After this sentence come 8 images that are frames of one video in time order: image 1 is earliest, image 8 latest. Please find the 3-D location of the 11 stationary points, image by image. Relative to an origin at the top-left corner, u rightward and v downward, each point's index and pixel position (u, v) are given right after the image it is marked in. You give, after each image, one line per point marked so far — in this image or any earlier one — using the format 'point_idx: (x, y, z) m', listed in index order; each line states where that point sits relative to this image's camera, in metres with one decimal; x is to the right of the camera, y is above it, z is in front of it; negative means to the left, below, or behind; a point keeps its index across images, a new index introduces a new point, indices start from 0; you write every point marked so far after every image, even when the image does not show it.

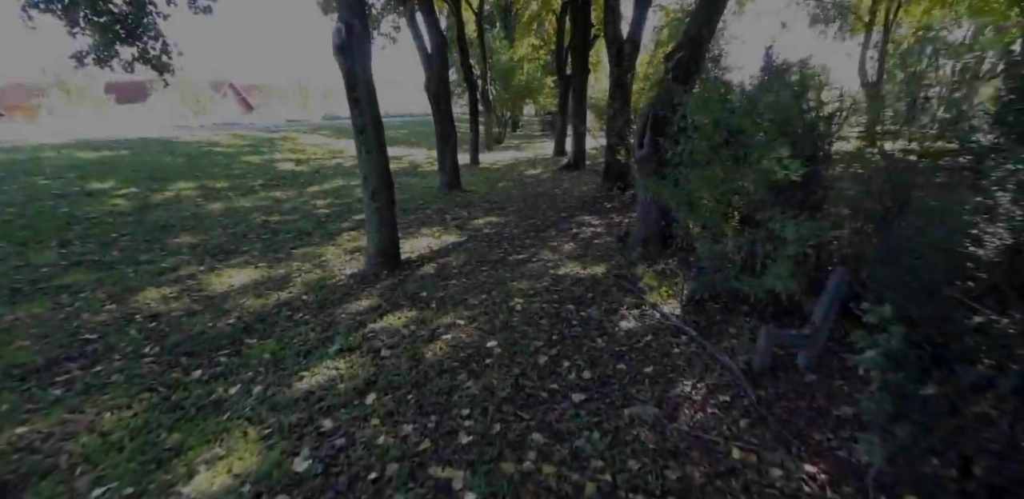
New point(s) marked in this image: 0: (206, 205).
0: (-4.4, +0.6, +7.1) m
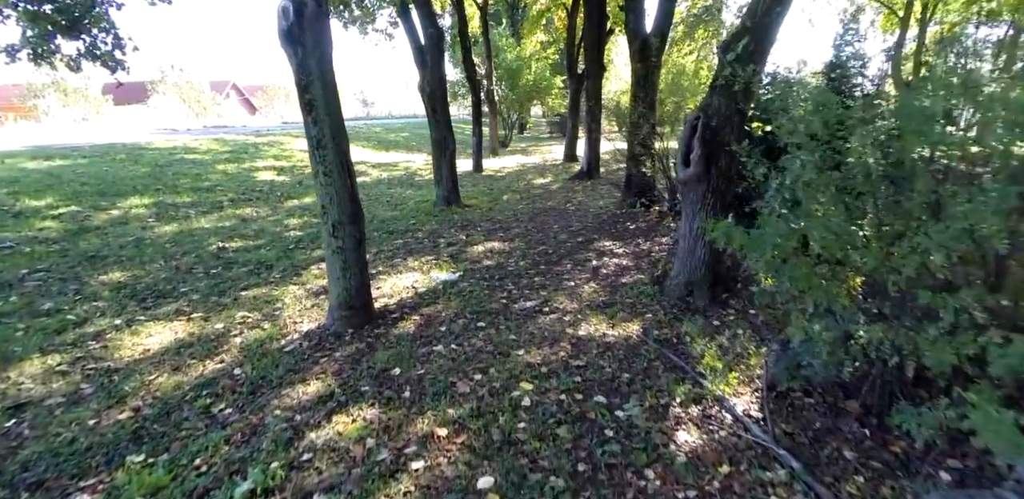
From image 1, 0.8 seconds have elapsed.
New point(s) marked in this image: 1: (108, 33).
0: (-4.4, +0.3, +6.0) m
1: (-5.9, +3.2, +7.2) m
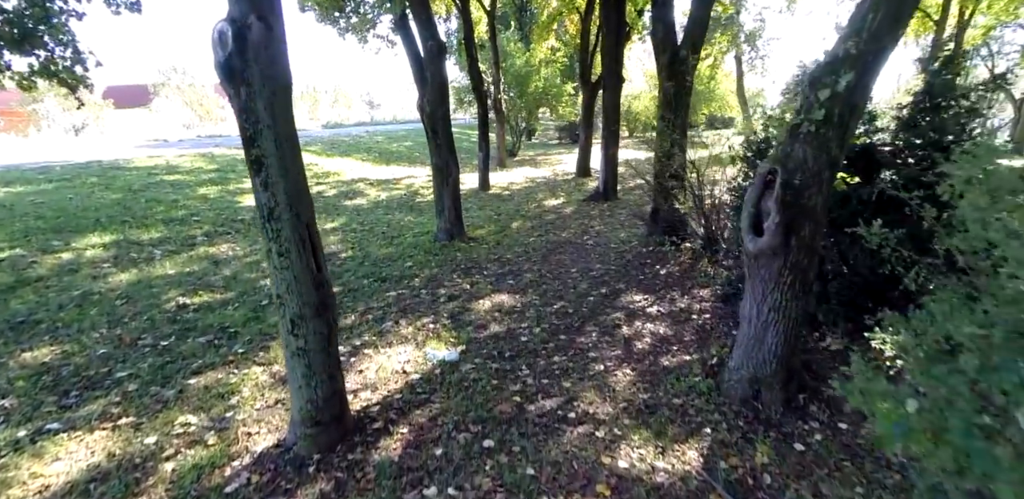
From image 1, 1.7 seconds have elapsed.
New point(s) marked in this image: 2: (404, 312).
0: (-4.2, -0.3, +5.2) m
1: (-5.8, +2.6, +6.4) m
2: (-1.0, -0.6, +4.7) m
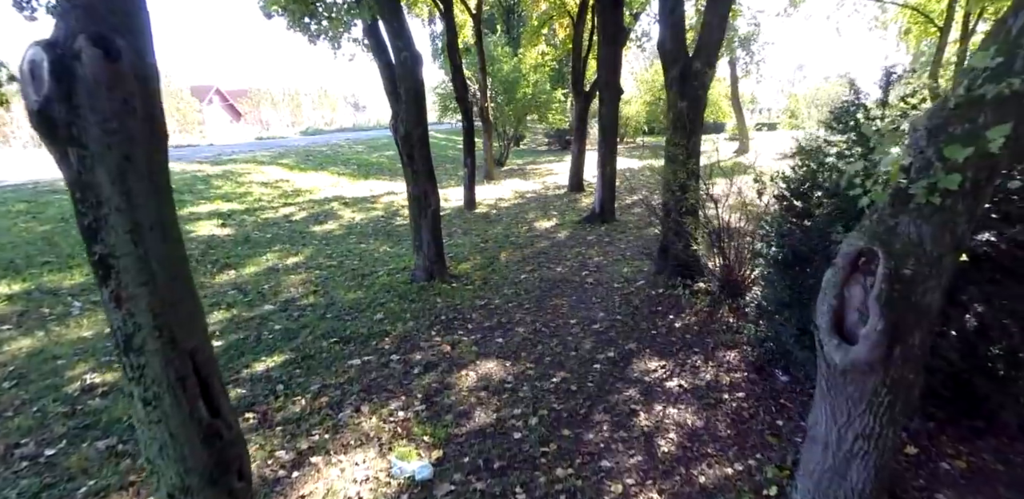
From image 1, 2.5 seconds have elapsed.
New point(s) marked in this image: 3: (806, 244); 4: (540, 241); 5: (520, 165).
0: (-4.3, -0.8, +4.2) m
1: (-5.9, +2.1, +5.4) m
2: (-1.1, -1.1, +3.8) m
3: (+2.2, 0.0, +3.7) m
4: (+0.5, +0.1, +8.0) m
5: (+0.3, +3.2, +18.7) m
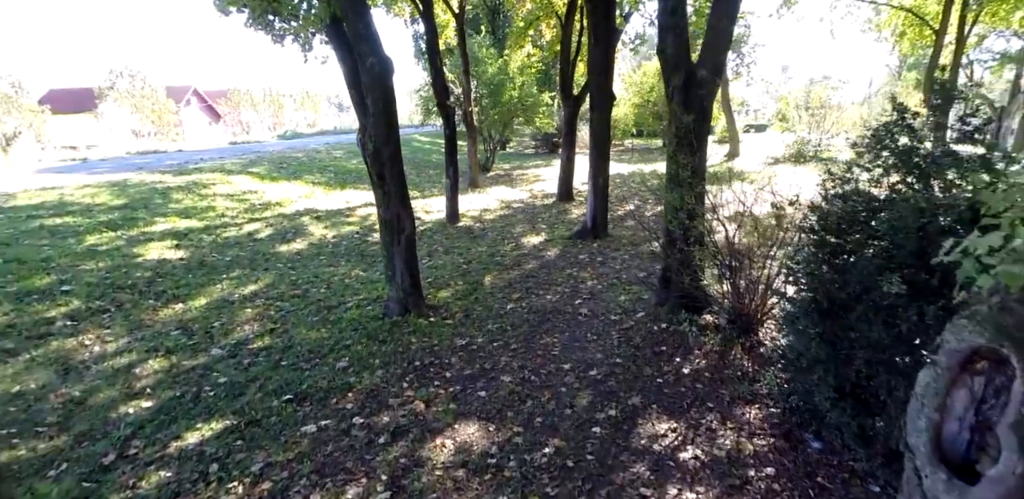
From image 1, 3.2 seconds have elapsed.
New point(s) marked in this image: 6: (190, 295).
0: (-4.4, -1.2, +3.5) m
1: (-6.1, +1.7, +4.6) m
2: (-1.2, -1.4, +3.1) m
3: (+2.1, -0.3, +3.1) m
4: (+0.2, -0.2, +7.4) m
5: (-0.2, +2.9, +18.1) m
6: (-3.7, -0.5, +5.7) m
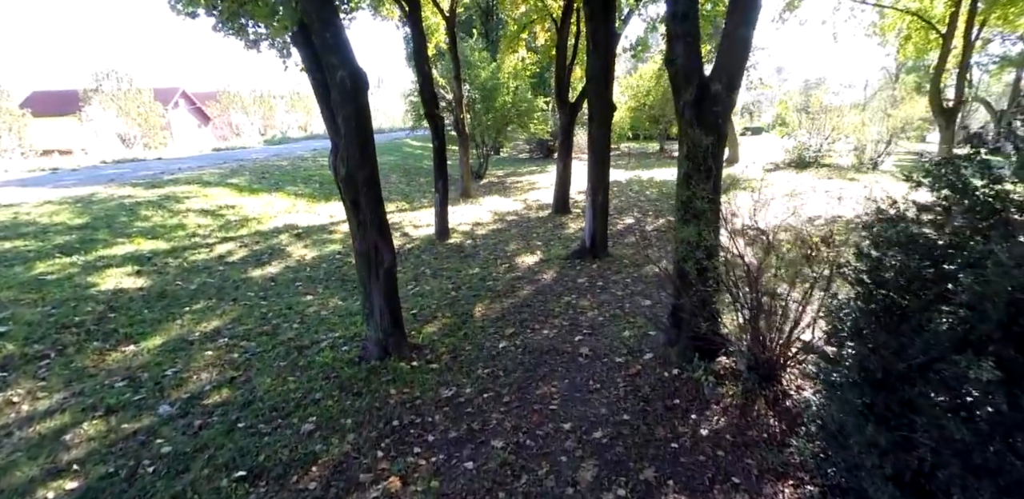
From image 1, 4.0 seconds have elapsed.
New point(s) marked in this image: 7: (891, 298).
0: (-4.5, -1.5, +2.8) m
1: (-6.2, +1.4, +3.9) m
2: (-1.3, -1.8, +2.5) m
3: (+2.0, -0.6, +2.5) m
4: (+0.1, -0.5, +6.8) m
5: (-0.4, +2.6, +17.5) m
6: (-3.8, -0.9, +5.1) m
7: (+2.1, -0.3, +2.7) m
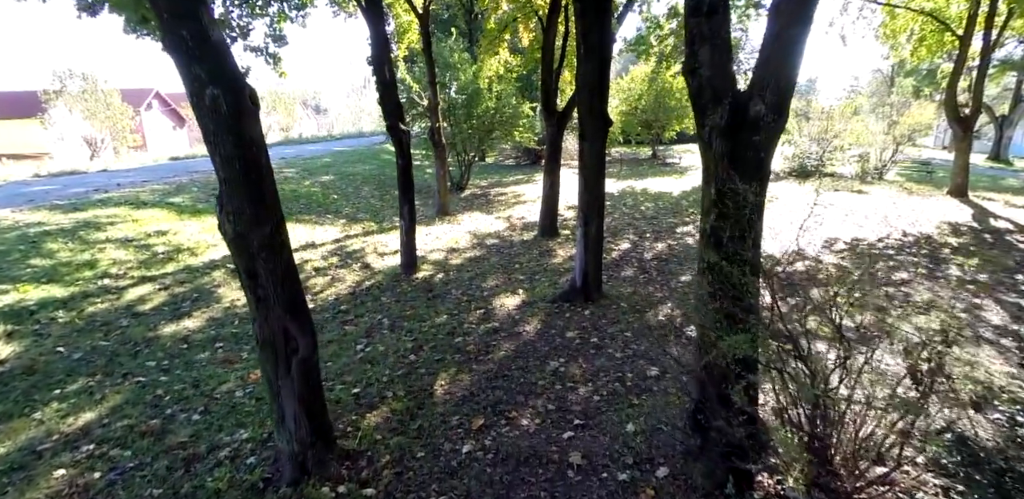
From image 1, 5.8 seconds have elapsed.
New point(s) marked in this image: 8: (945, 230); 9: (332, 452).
0: (-4.7, -2.1, +1.5) m
1: (-6.4, +0.8, +2.6) m
2: (-1.5, -2.3, +1.3) m
3: (+1.8, -1.1, +1.3) m
4: (-0.1, -1.1, +5.6) m
5: (-0.9, +2.0, +16.3) m
6: (-4.1, -1.4, +3.8) m
7: (+1.9, -0.8, +1.5) m
8: (+8.8, +0.4, +10.0) m
9: (-1.4, -1.5, +3.5) m
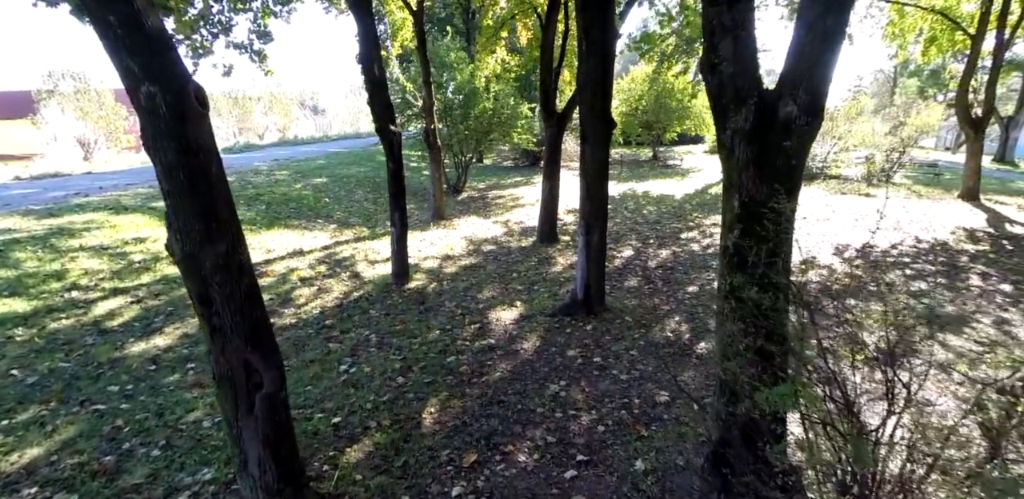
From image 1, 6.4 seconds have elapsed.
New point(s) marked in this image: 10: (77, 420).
0: (-4.7, -2.2, +1.1) m
1: (-6.4, +0.7, +2.1) m
2: (-1.5, -2.4, +0.8) m
3: (+1.8, -1.2, +0.9) m
4: (-0.2, -1.2, +5.2) m
5: (-1.0, +1.9, +15.8) m
6: (-4.1, -1.6, +3.3) m
7: (+1.8, -0.9, +1.1) m
8: (+8.8, +0.3, +9.6) m
9: (-1.4, -1.7, +3.1) m
10: (-3.6, -1.4, +4.1) m
